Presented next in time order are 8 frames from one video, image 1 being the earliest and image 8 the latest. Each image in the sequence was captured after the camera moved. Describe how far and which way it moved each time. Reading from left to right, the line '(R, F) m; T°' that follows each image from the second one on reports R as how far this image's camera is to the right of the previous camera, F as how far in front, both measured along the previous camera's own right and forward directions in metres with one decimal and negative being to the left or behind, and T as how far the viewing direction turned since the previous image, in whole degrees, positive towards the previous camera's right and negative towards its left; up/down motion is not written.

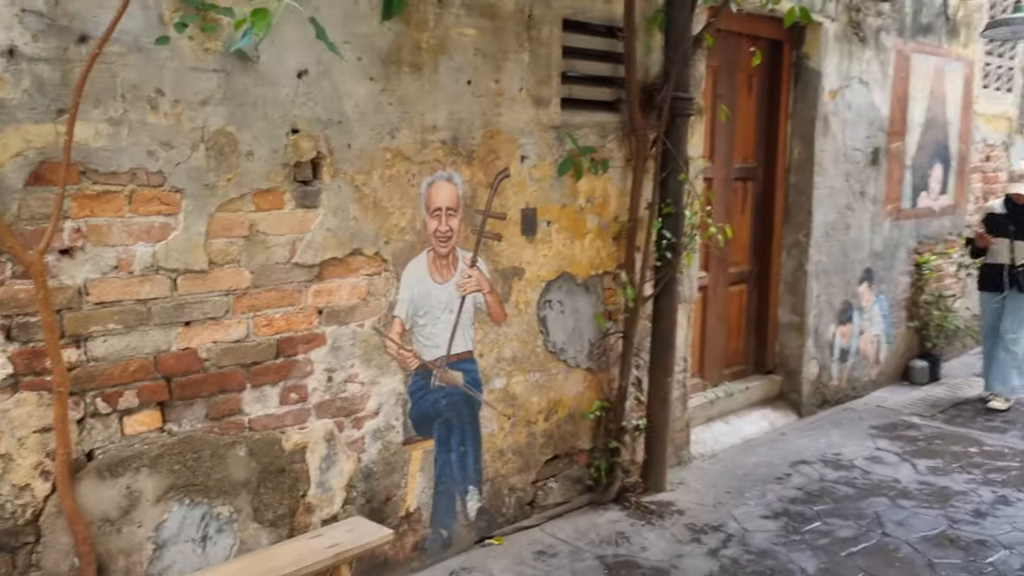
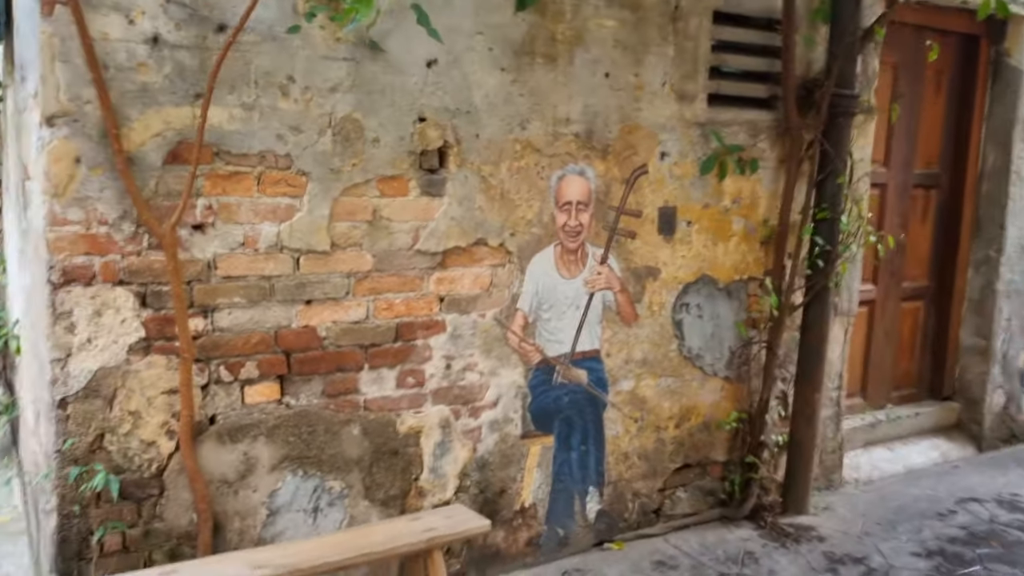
(+0.3, +0.1) m; -12°
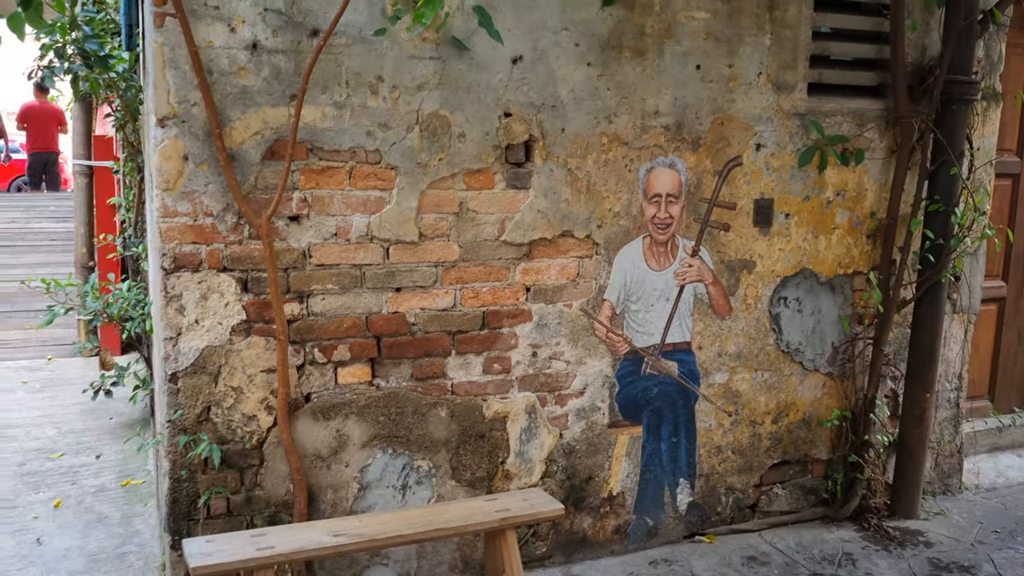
(+0.3, -0.1) m; -10°
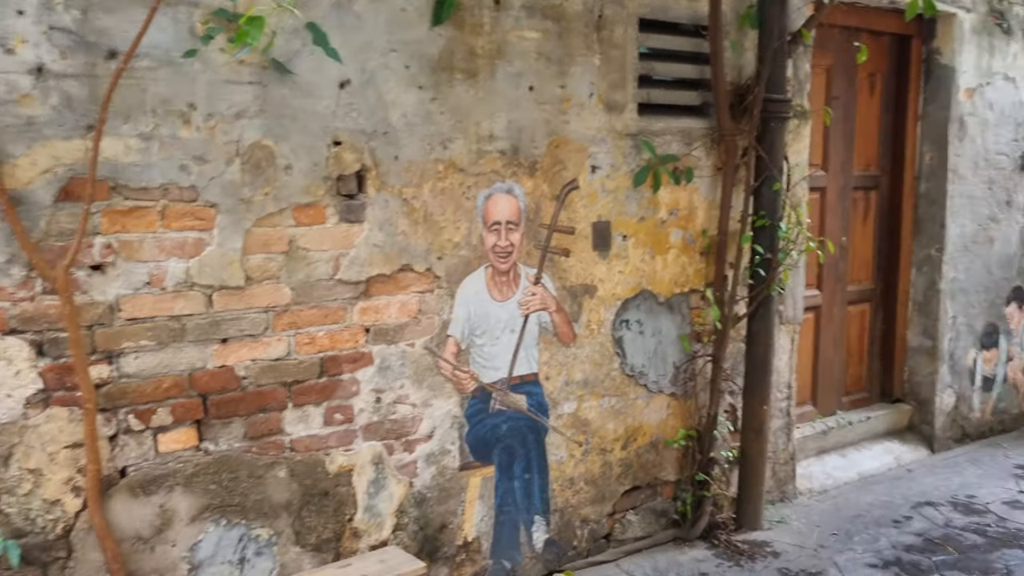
(-0.1, +0.2) m; +12°
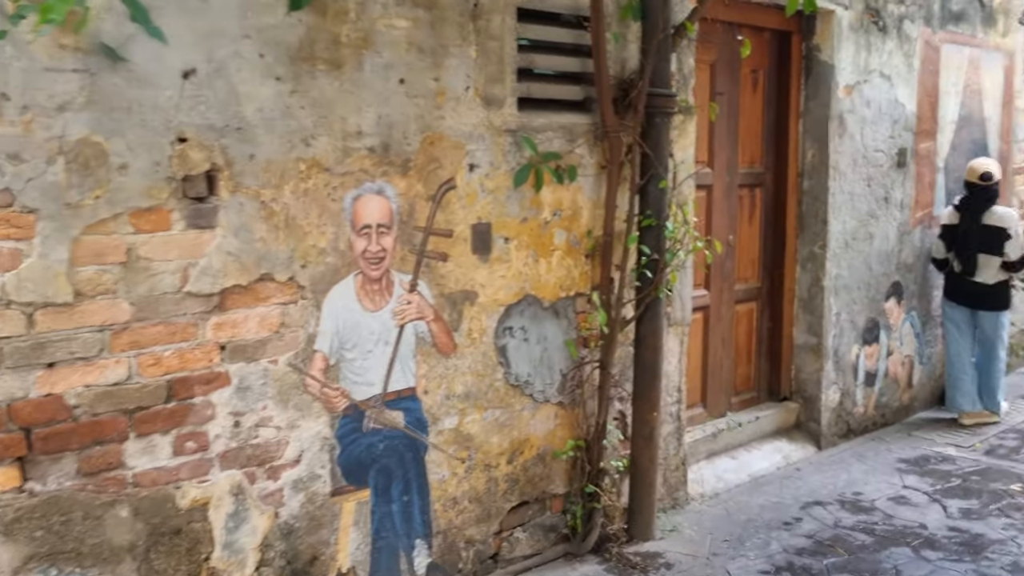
(+0.1, +0.2) m; +7°
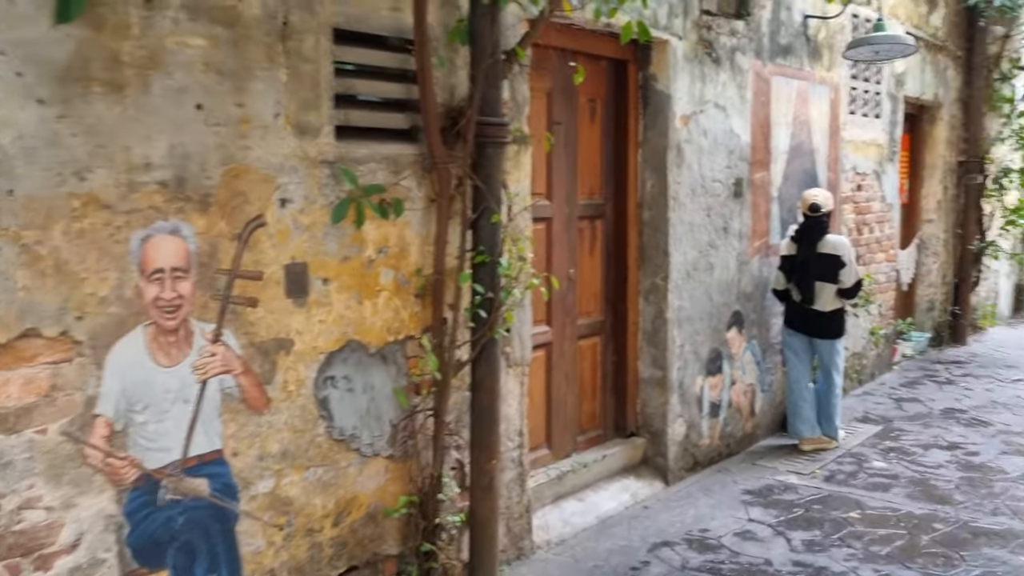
(+0.1, +0.2) m; +9°
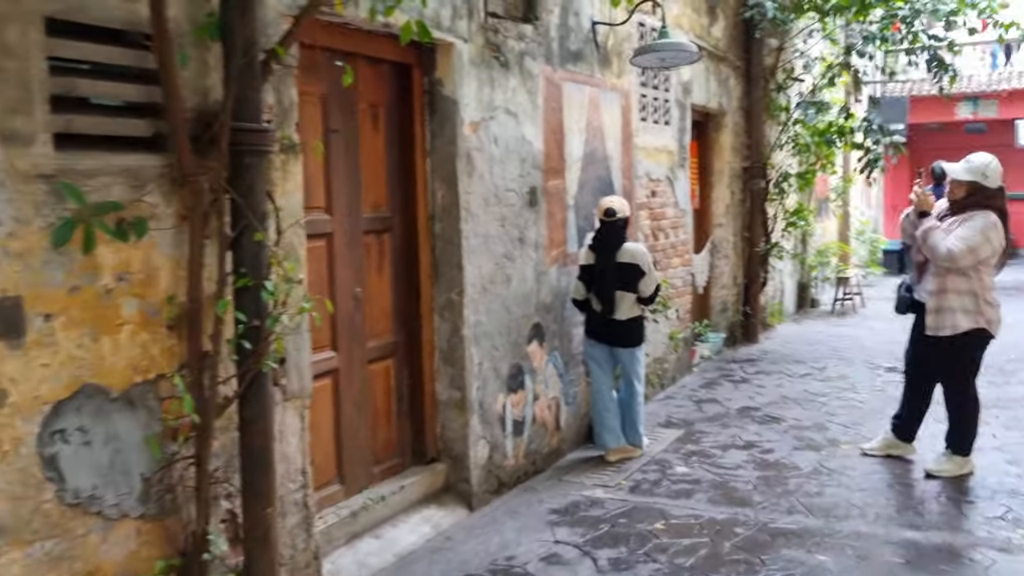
(+0.1, +0.3) m; +11°
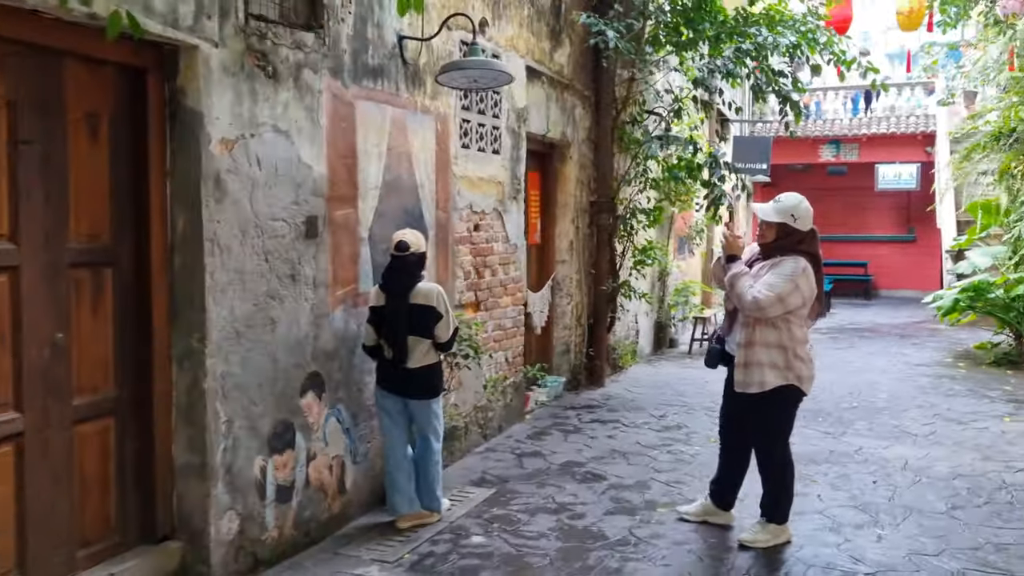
(+0.6, +0.6) m; +6°
